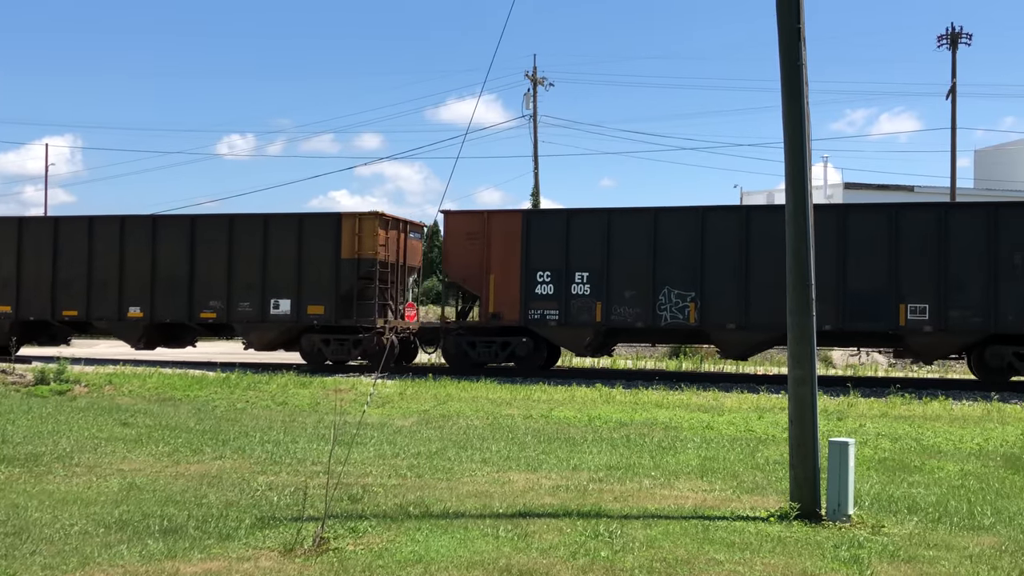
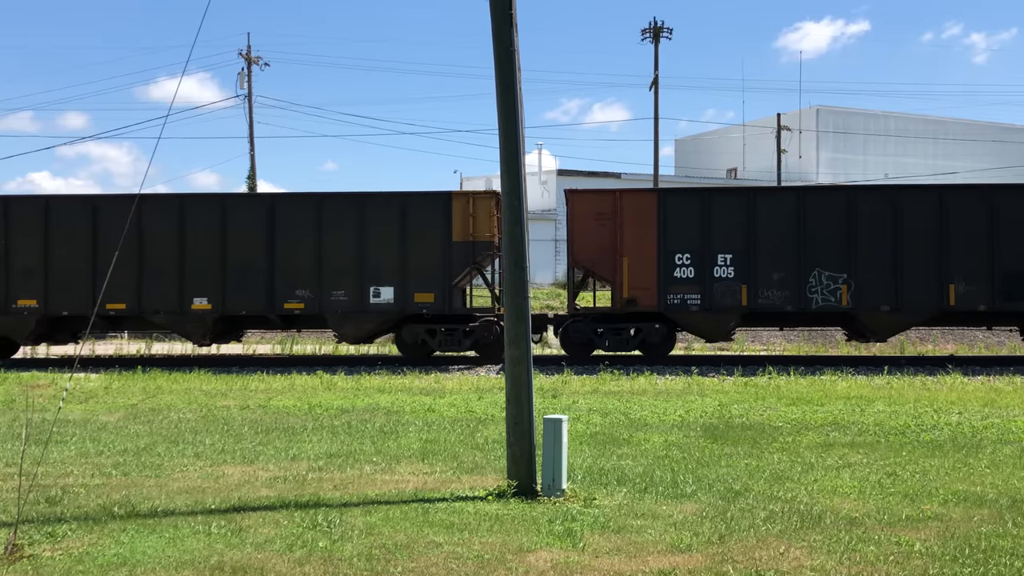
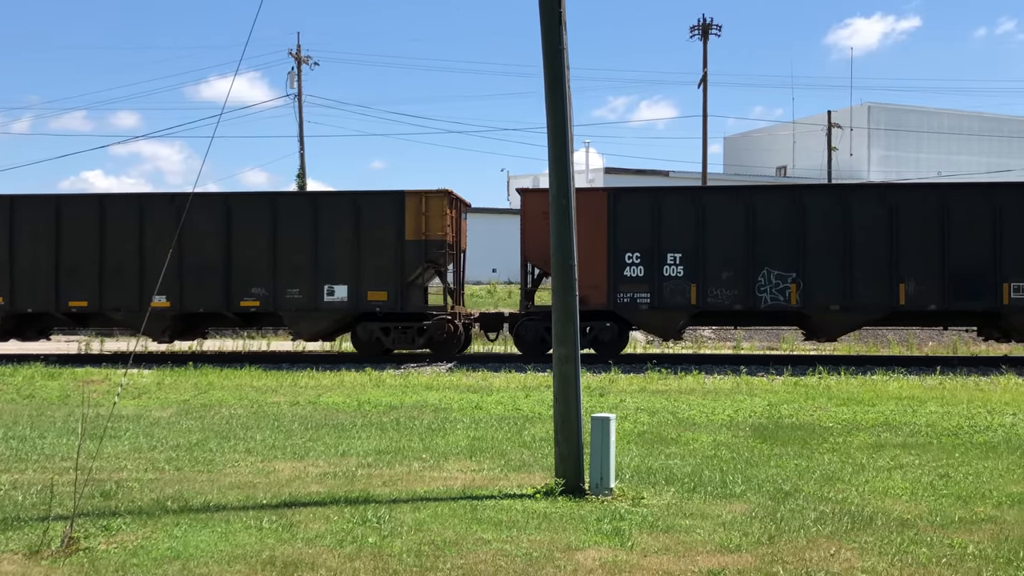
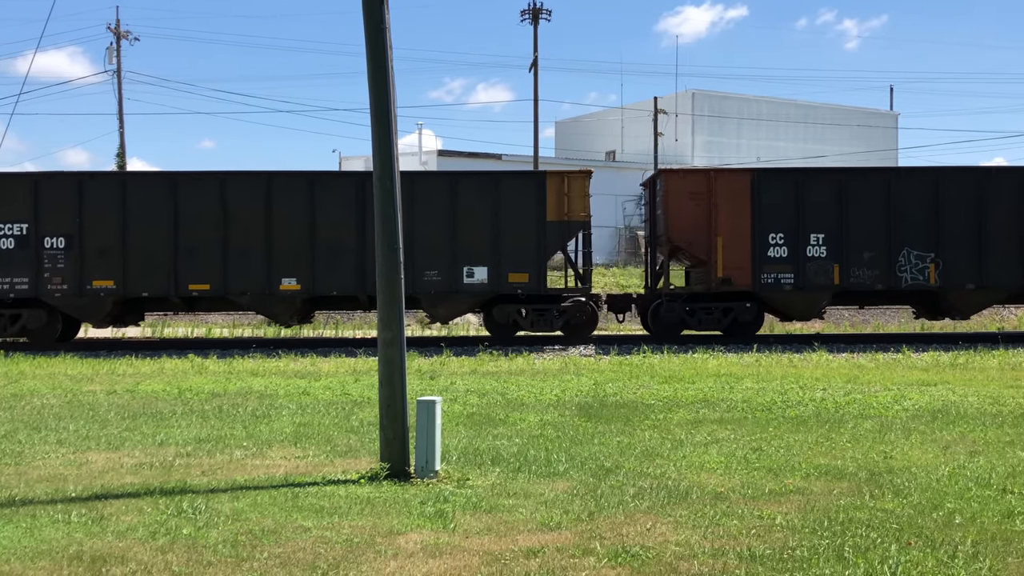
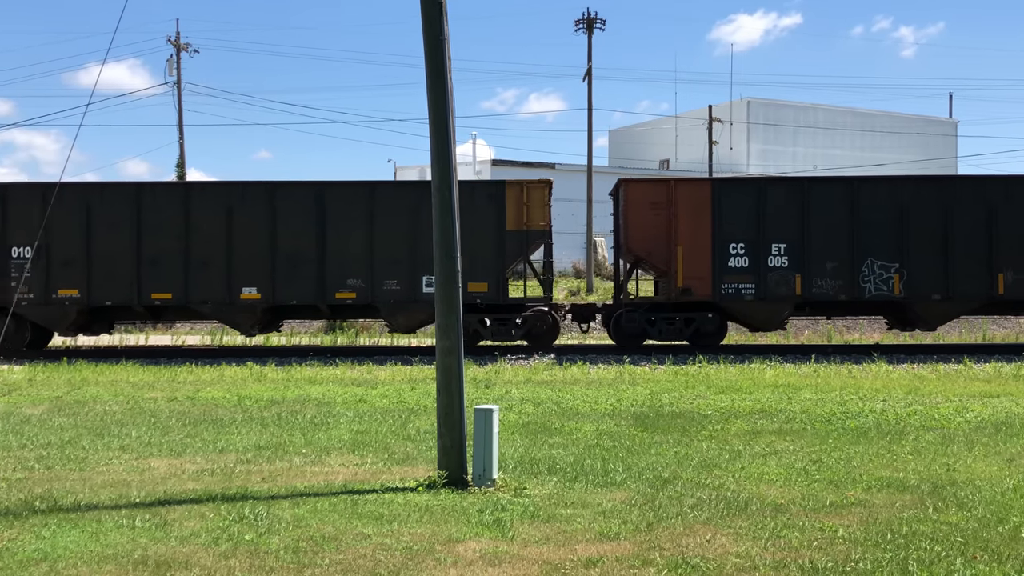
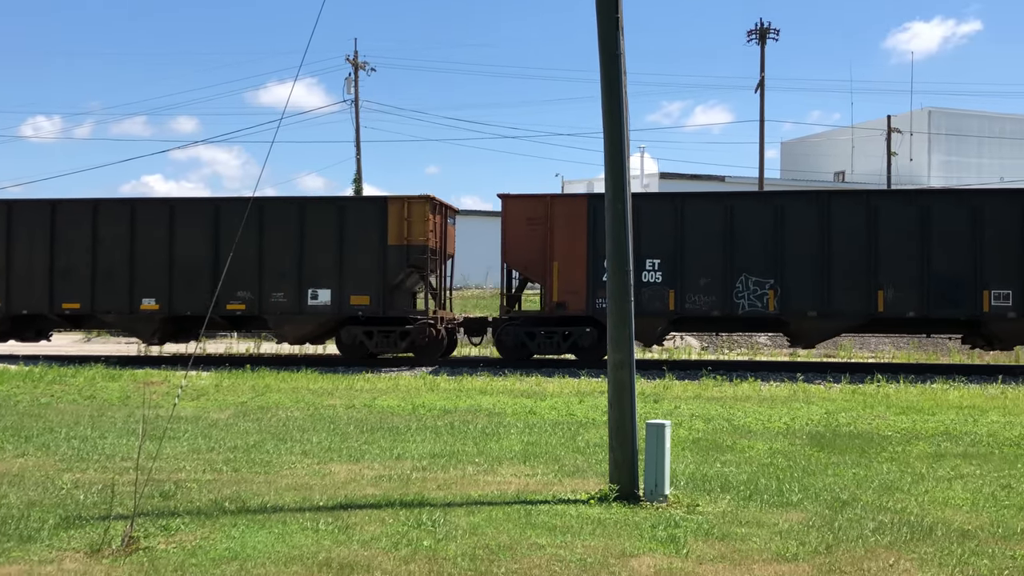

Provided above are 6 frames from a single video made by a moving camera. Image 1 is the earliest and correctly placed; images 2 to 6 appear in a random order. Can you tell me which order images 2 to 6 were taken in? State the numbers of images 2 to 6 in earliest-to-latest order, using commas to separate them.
6, 3, 2, 5, 4
